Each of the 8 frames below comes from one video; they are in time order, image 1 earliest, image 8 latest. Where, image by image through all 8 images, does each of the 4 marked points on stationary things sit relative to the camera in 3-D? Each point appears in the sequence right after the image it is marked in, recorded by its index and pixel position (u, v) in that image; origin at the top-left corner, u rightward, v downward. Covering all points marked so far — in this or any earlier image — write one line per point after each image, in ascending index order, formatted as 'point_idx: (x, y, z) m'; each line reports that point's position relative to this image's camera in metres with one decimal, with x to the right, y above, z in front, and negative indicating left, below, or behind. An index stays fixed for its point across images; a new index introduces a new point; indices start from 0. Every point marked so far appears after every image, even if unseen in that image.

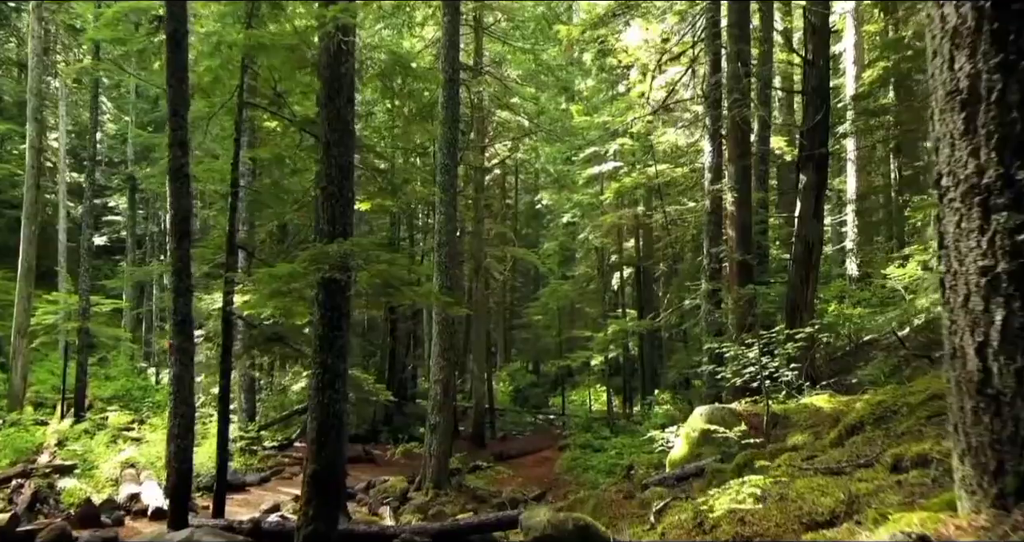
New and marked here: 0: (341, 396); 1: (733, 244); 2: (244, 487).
0: (-1.7, -1.2, +7.1) m
1: (+3.9, +0.5, +12.7) m
2: (-5.1, -4.2, +14.0) m
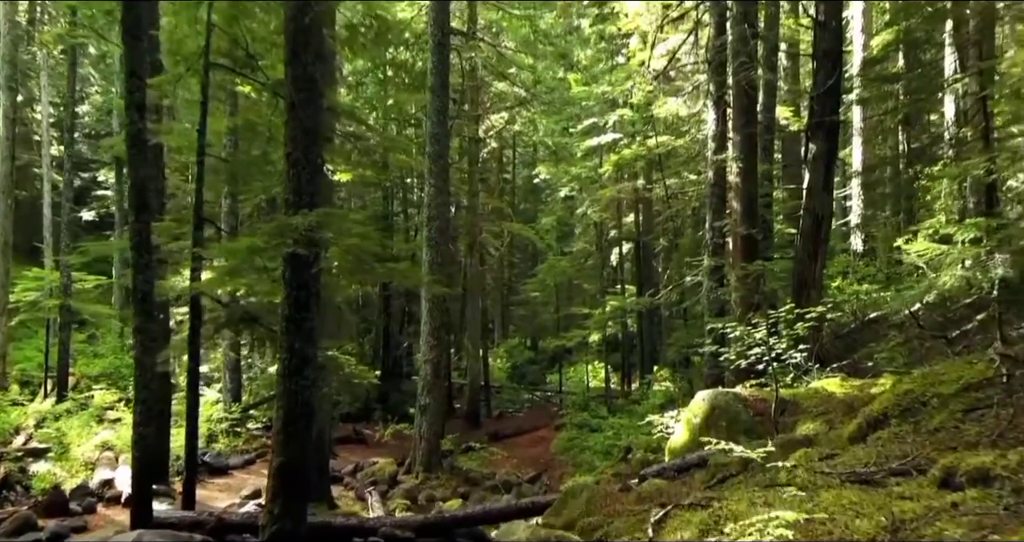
0: (-1.8, -1.0, +6.5) m
1: (+3.7, +0.9, +12.0) m
2: (-5.3, -3.7, +13.5) m
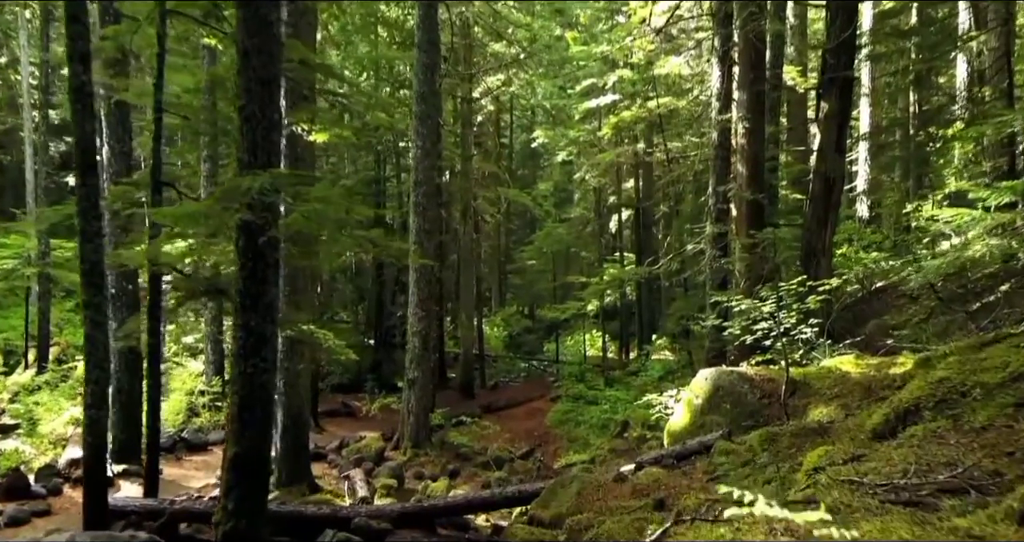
0: (-1.9, -0.8, +5.8) m
1: (+3.6, +1.4, +11.3) m
2: (-5.4, -3.1, +12.9) m
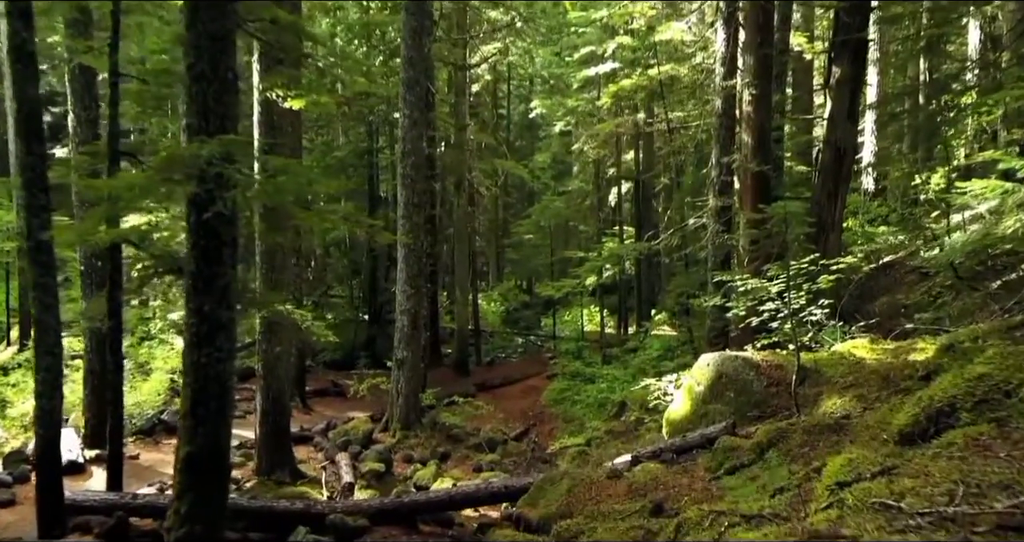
0: (-2.1, -0.6, +5.2) m
1: (+3.5, +1.7, +10.6) m
2: (-5.5, -2.7, +12.4) m
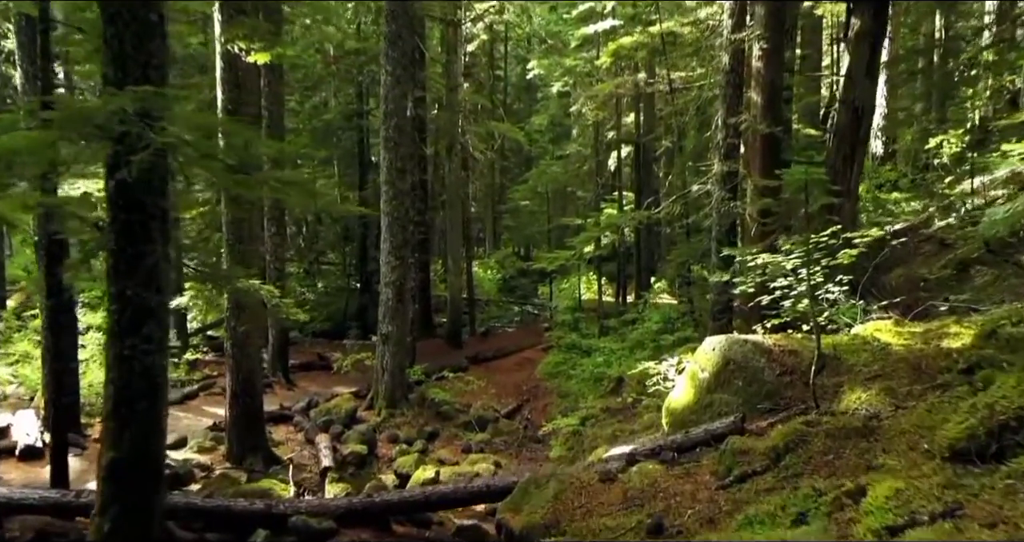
0: (-2.2, -0.5, +4.5) m
1: (+3.3, +2.1, +9.8) m
2: (-5.7, -2.2, +11.8) m
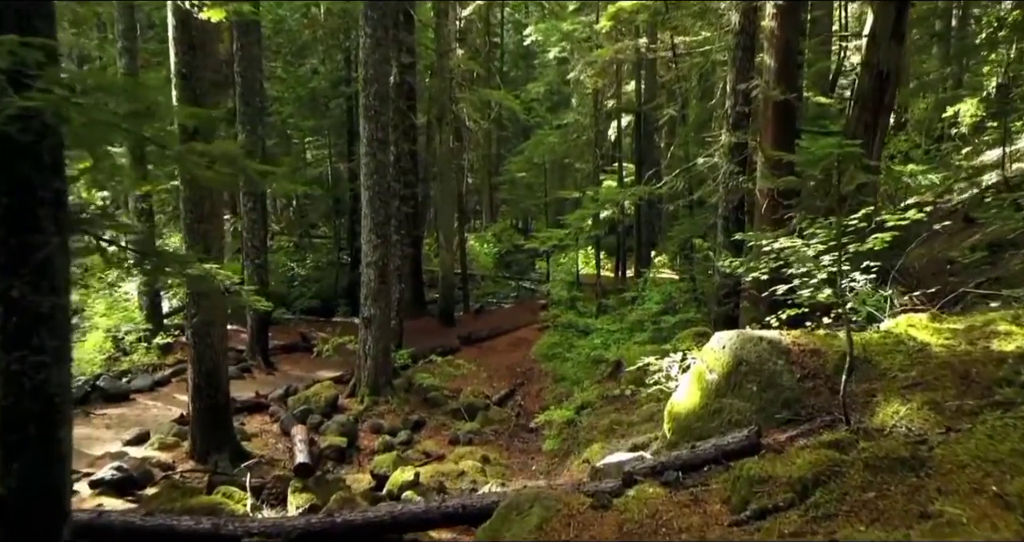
0: (-2.3, -0.4, +3.7) m
1: (+3.2, +2.4, +8.9) m
2: (-5.8, -1.9, +11.1) m
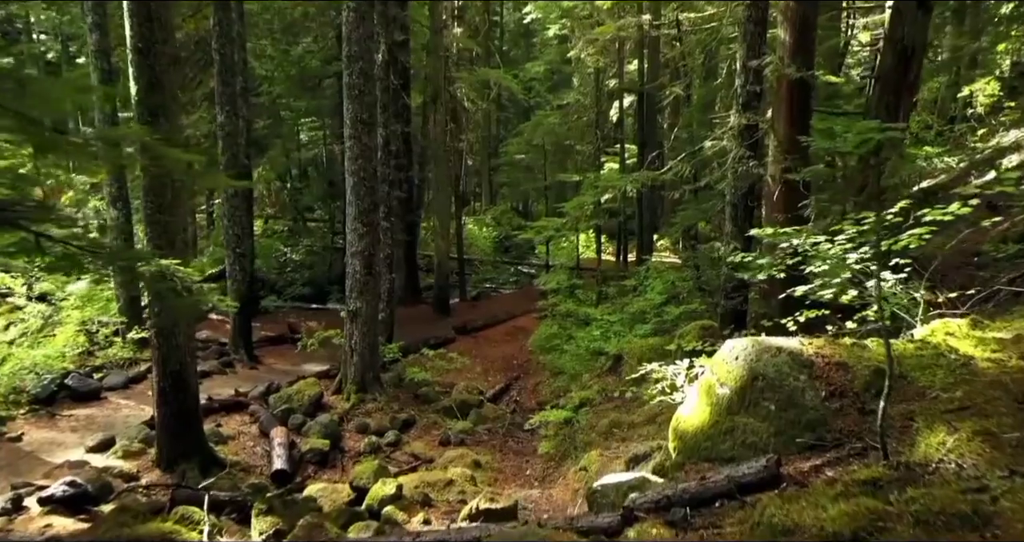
0: (-2.4, -0.5, +3.1) m
1: (+3.1, +2.4, +8.2) m
2: (-5.9, -1.8, +10.5) m
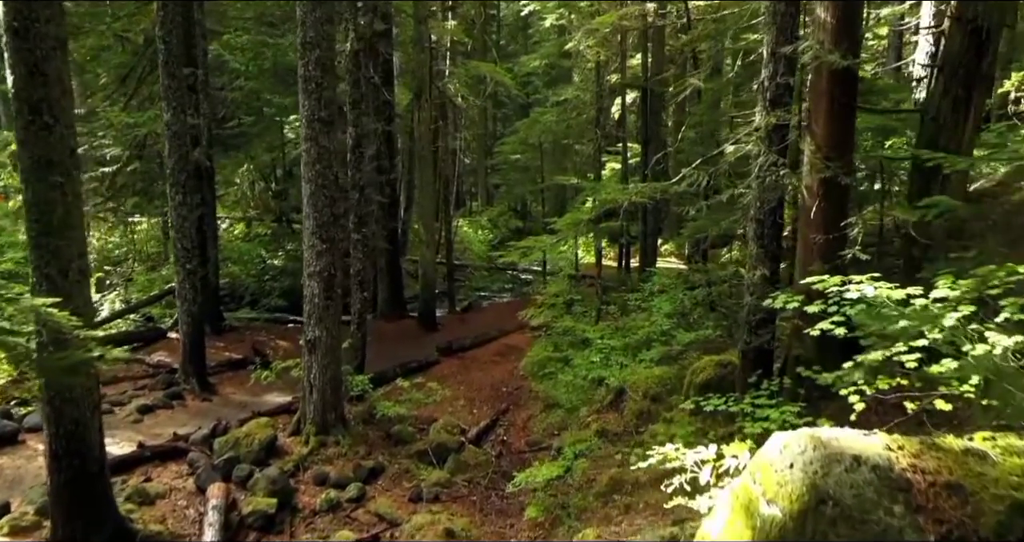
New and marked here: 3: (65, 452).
0: (-2.7, -0.8, +1.6) m
1: (+2.9, +2.1, +6.6) m
2: (-6.1, -2.1, +9.0) m
3: (-3.8, -1.5, +6.3) m
